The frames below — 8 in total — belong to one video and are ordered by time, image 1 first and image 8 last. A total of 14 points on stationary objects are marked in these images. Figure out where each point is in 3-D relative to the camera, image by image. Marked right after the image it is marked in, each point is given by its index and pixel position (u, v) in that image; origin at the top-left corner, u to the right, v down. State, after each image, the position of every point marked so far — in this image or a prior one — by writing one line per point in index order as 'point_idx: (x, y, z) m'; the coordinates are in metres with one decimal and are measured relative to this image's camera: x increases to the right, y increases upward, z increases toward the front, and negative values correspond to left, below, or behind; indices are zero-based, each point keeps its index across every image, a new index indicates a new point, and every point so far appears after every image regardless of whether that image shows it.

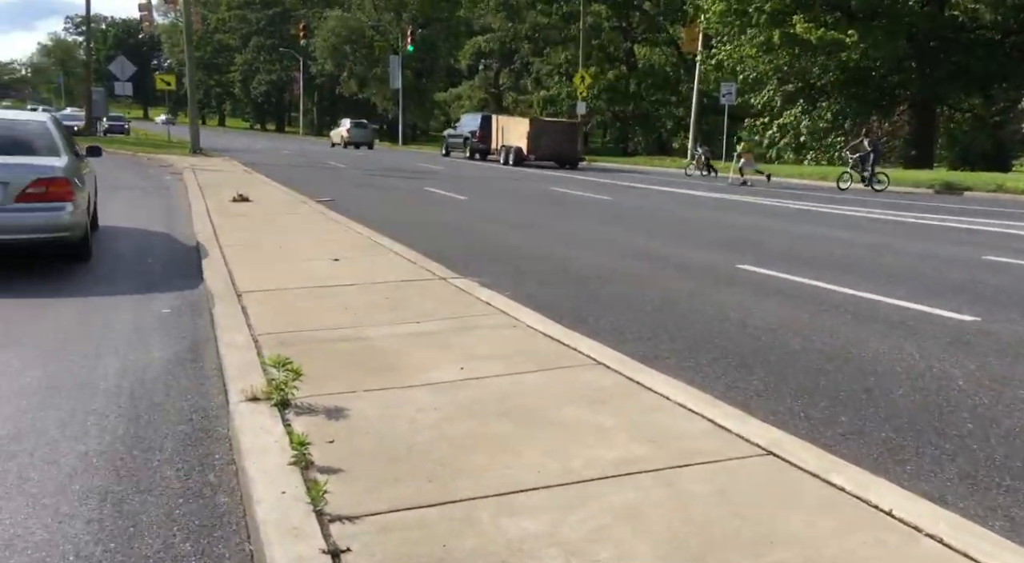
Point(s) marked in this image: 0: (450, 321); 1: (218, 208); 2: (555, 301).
0: (-0.5, -0.3, +6.2) m
1: (-5.0, +1.3, +14.4) m
2: (+0.4, -0.2, +7.5) m
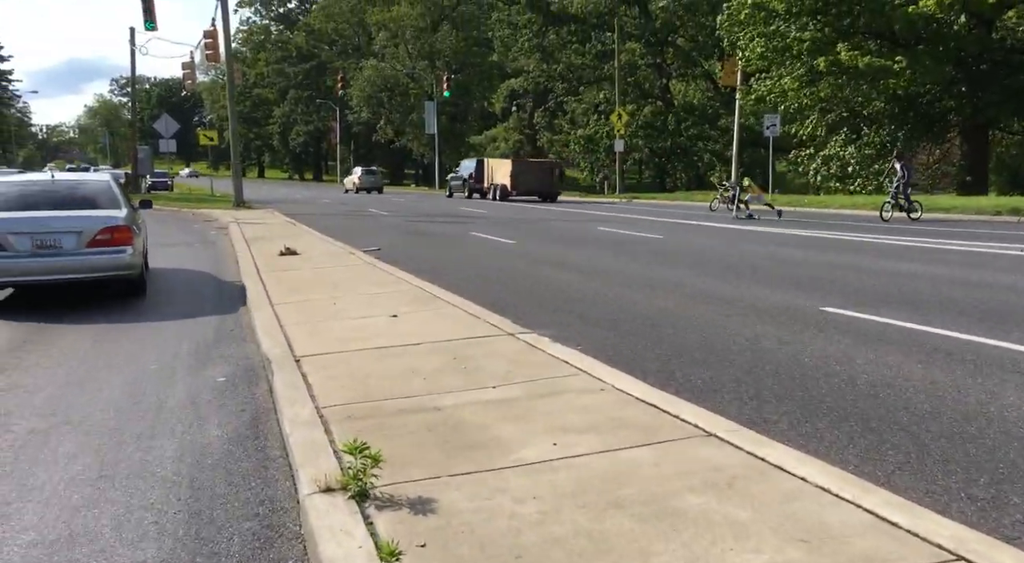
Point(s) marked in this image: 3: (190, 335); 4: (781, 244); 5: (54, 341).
0: (+0.1, -0.7, +5.6) m
1: (-4.1, +0.3, +14.1) m
2: (+1.0, -0.6, +6.9) m
3: (-3.4, -0.5, +9.0) m
4: (+5.3, +0.7, +16.7) m
5: (-4.7, -0.6, +8.6) m
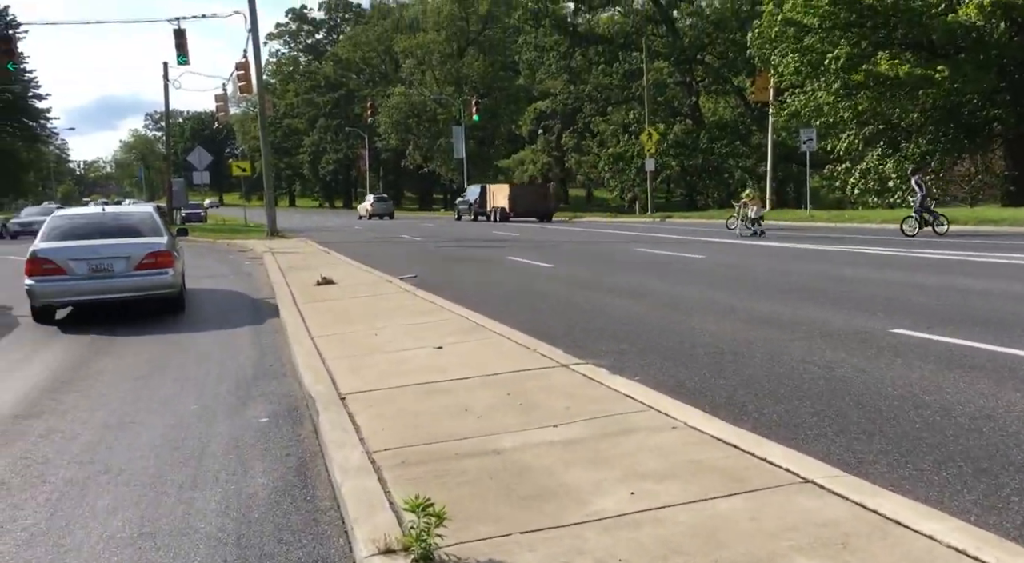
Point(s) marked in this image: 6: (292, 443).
0: (+0.5, -0.9, +5.2) m
1: (-3.4, -0.2, +13.8) m
2: (+1.5, -0.8, +6.5) m
3: (-2.9, -0.9, +8.7) m
4: (+6.1, +0.4, +16.2) m
5: (-4.2, -1.0, +8.4) m
6: (-1.5, -1.1, +5.9) m
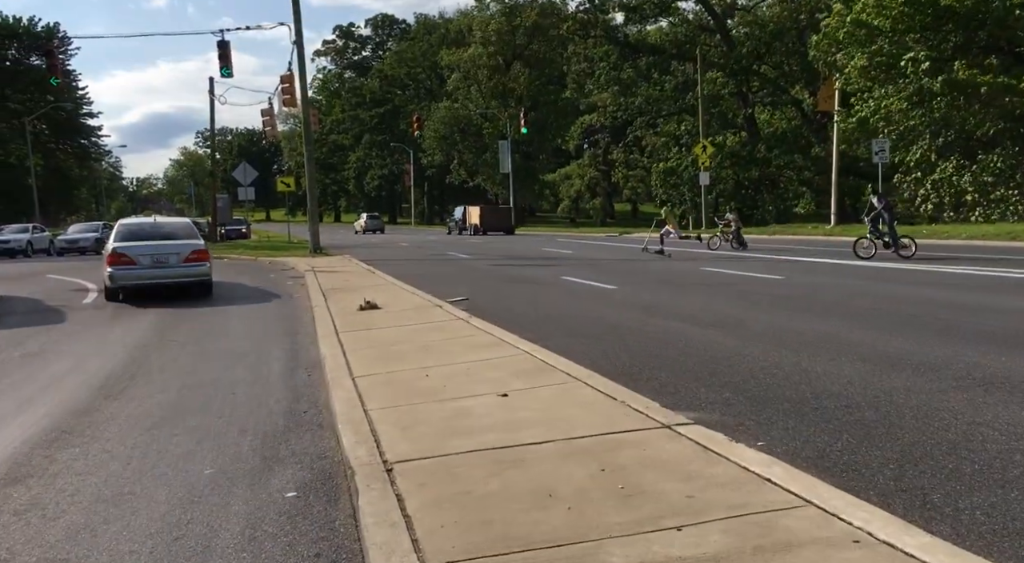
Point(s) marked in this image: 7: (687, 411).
0: (+1.0, -1.1, +3.8) m
1: (-2.5, -0.6, +12.6) m
2: (+2.0, -1.1, +5.0) m
3: (-2.2, -1.2, +7.4) m
4: (+7.1, 0.0, +14.4) m
5: (-3.5, -1.3, +7.2) m
6: (-1.0, -1.4, +4.5) m
7: (+1.3, -1.0, +6.3) m
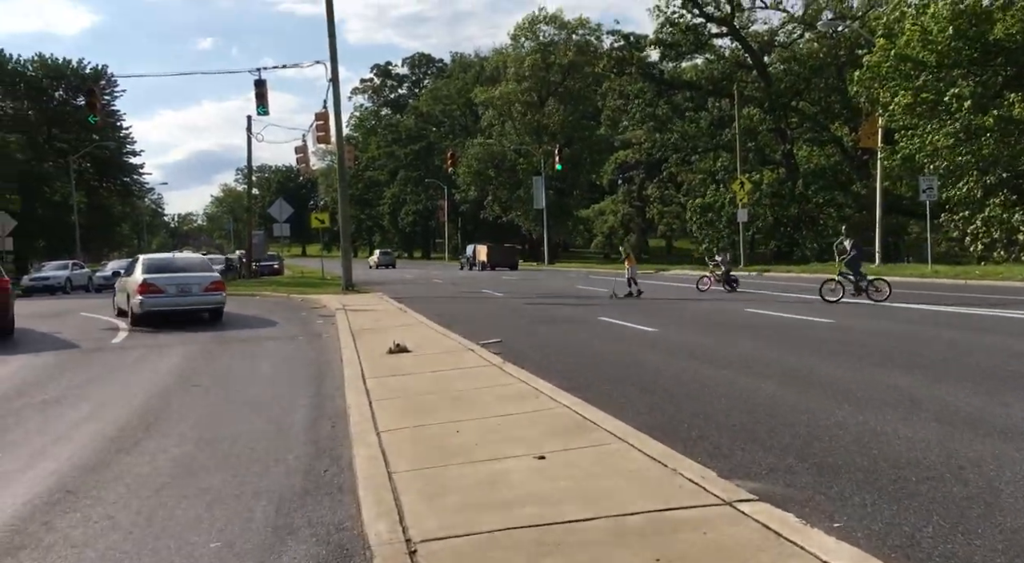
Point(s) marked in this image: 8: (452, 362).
0: (+1.1, -1.4, +3.1) m
1: (-2.0, -1.2, +12.1) m
2: (+2.2, -1.4, +4.3) m
3: (-1.9, -1.6, +6.9) m
4: (+7.7, -0.8, +13.6) m
5: (-3.2, -1.6, +6.7) m
6: (-0.8, -1.6, +3.9) m
7: (+1.6, -1.3, +5.6) m
8: (-0.8, -1.1, +11.5) m
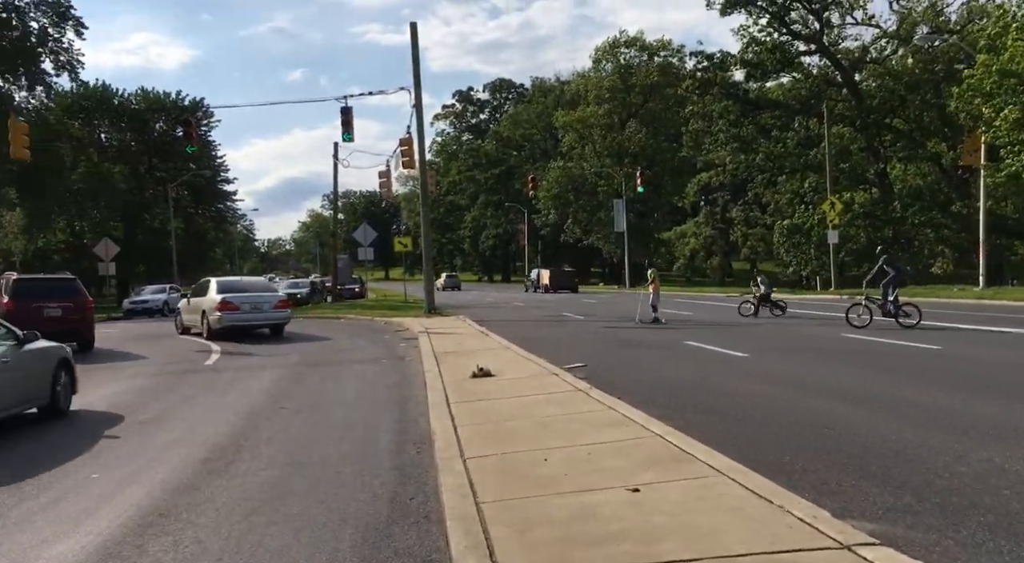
0: (+1.5, -1.4, +2.7) m
1: (-0.8, -1.5, +11.9) m
2: (+2.7, -1.5, +3.8) m
3: (-1.2, -1.8, +6.8) m
4: (+9.0, -1.1, +12.5) m
5: (-2.5, -1.8, +6.7) m
6: (-0.4, -1.7, +3.7) m
7: (+2.2, -1.5, +5.2) m
8: (+0.3, -1.4, +11.2) m
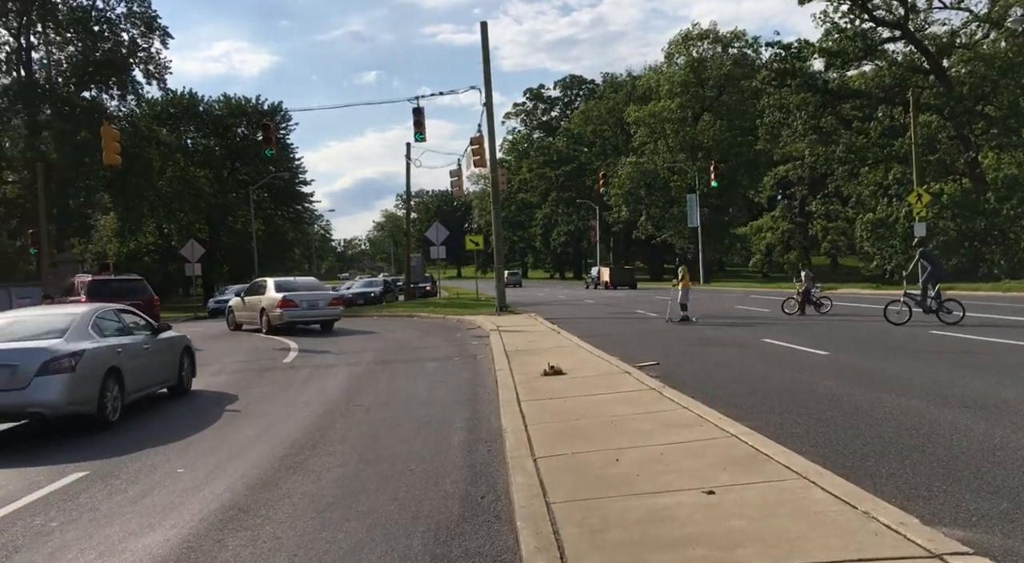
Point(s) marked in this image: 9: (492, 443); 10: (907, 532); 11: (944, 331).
0: (+1.7, -1.4, +2.5) m
1: (+0.2, -1.5, +11.9) m
2: (+3.0, -1.4, +3.5) m
3: (-0.6, -1.7, +6.8) m
4: (+10.0, -1.0, +11.7) m
5: (-2.0, -1.8, +6.8) m
6: (-0.1, -1.7, +3.7) m
7: (+2.6, -1.4, +4.9) m
8: (+1.3, -1.4, +11.1) m
9: (-0.2, -1.7, +8.8) m
10: (+2.2, -1.4, +4.7) m
11: (+8.9, -1.0, +17.2) m
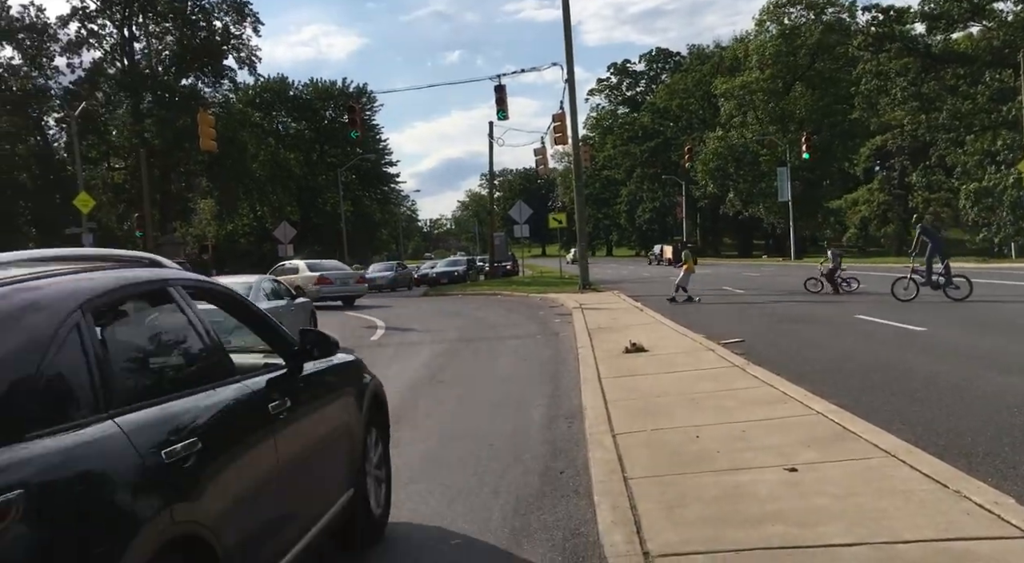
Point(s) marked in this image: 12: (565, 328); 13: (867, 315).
0: (+1.9, -1.3, +2.4) m
1: (+1.4, -1.1, +11.9) m
2: (+3.3, -1.3, +3.2) m
3: (0.0, -1.6, +6.9) m
4: (+11.1, -0.6, +10.6) m
5: (-1.3, -1.6, +7.0) m
6: (+0.3, -1.6, +3.7) m
7: (+3.0, -1.3, +4.7) m
8: (+2.3, -1.0, +11.0) m
9: (+0.6, -1.4, +8.9) m
10: (+2.6, -1.2, +4.5) m
11: (+10.5, -0.5, +16.3) m
12: (+1.1, -1.0, +18.1) m
13: (+7.0, -0.7, +16.6) m
